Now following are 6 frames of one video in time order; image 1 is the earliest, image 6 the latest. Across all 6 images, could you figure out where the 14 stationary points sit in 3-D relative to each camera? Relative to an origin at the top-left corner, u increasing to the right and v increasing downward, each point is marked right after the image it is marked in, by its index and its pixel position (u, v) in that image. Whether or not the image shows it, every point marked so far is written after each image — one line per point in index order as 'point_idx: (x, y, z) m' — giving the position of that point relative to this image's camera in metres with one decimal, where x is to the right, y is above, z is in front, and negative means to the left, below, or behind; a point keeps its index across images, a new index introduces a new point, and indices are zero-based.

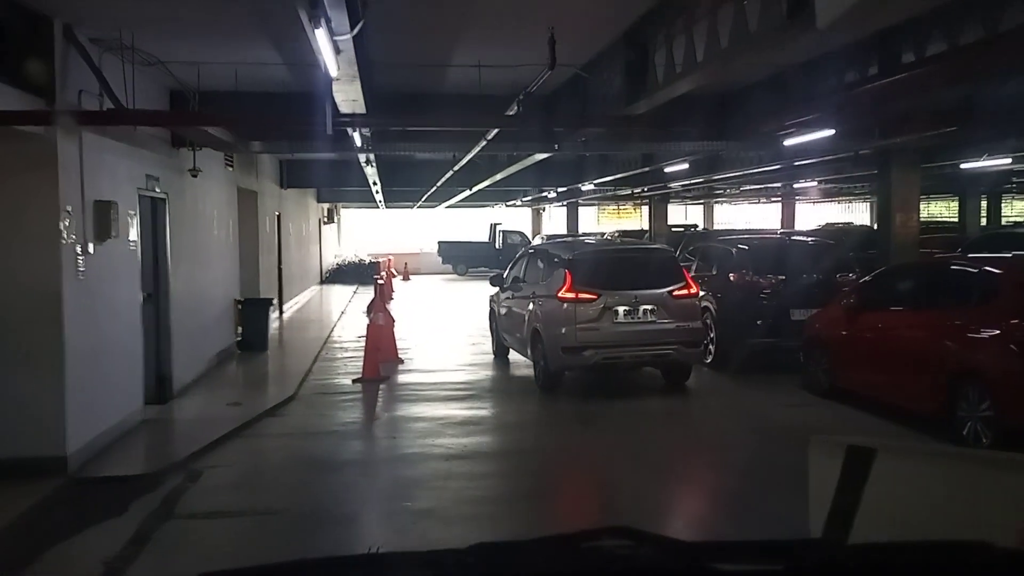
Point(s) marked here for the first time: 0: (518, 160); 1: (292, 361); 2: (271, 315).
0: (-0.1, +2.1, +15.1) m
1: (-3.3, -1.1, +13.3) m
2: (-3.9, -0.4, +14.0) m
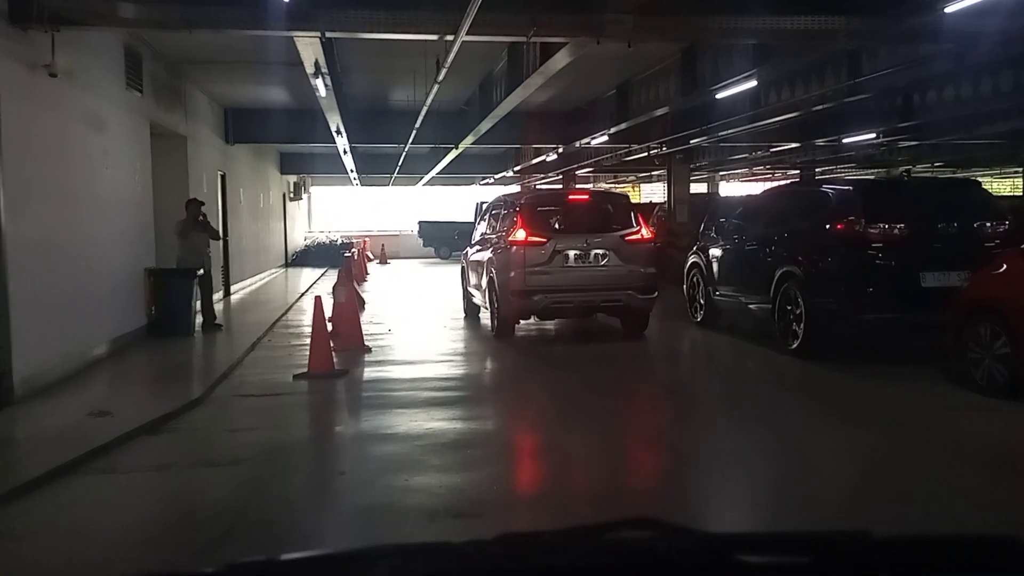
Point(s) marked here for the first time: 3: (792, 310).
0: (-0.1, +2.5, +11.8) m
1: (-3.3, -0.7, +10.0) m
2: (-3.8, 0.0, +10.7) m
3: (+2.7, -0.2, +8.6) m
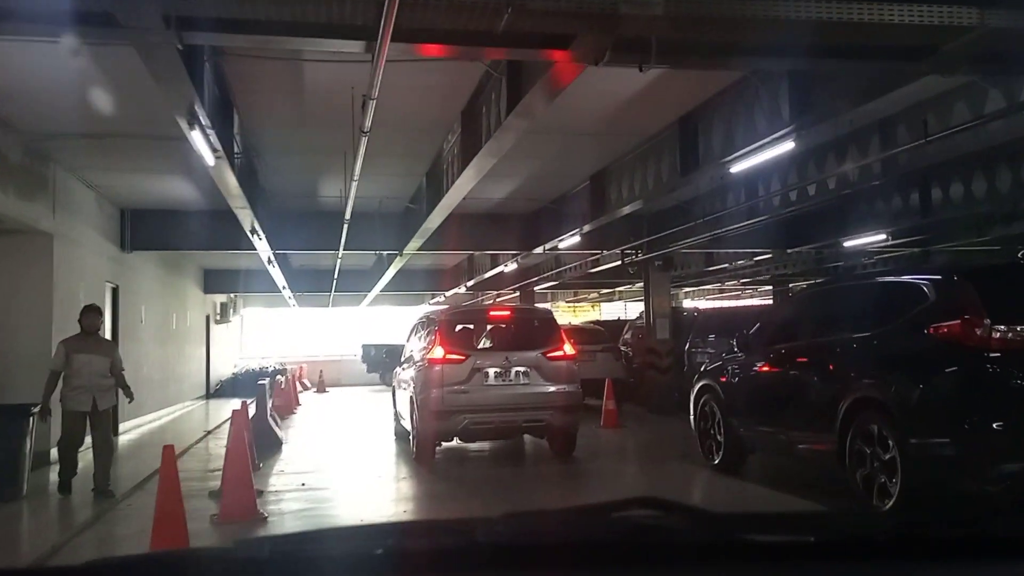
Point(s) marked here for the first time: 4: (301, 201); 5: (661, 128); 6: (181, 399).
0: (-0.6, +1.1, +9.4) m
1: (-3.6, -1.9, +7.0) m
2: (-4.2, -1.3, +7.7) m
3: (+2.5, -1.1, +6.0) m
4: (-3.2, +1.3, +13.3) m
5: (+1.5, +1.6, +9.0) m
6: (-7.3, -2.5, +19.5) m
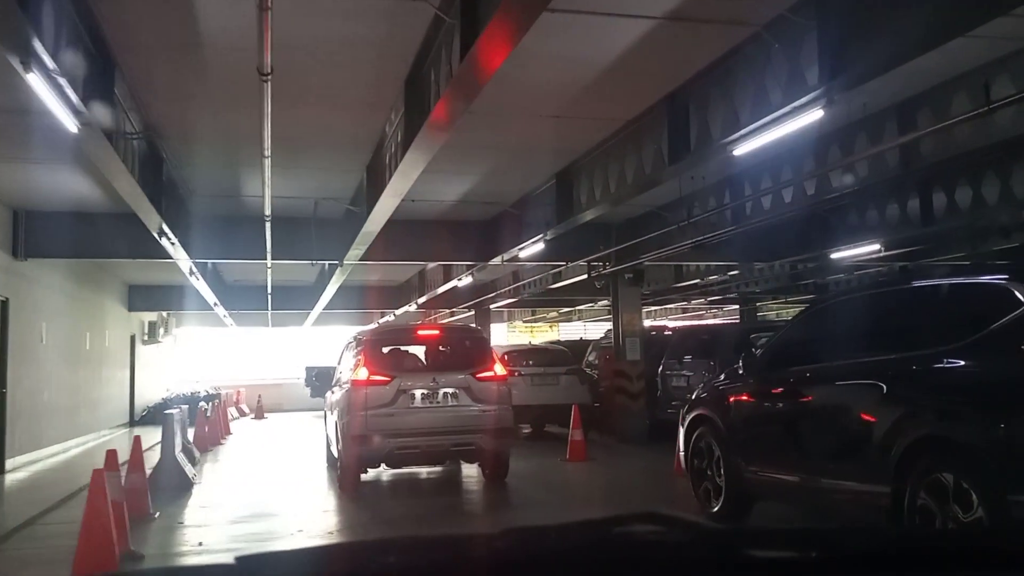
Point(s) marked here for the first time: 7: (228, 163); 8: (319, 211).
0: (-1.0, +1.0, +7.9) m
1: (-3.9, -1.9, +5.2) m
2: (-4.5, -1.3, +5.9) m
3: (+2.2, -1.2, +4.6) m
4: (-3.8, +1.1, +11.6) m
5: (+1.1, +1.5, +7.6) m
6: (-8.3, -2.8, +17.5) m
7: (-3.1, +1.4, +9.6) m
8: (-2.6, +1.1, +12.1) m
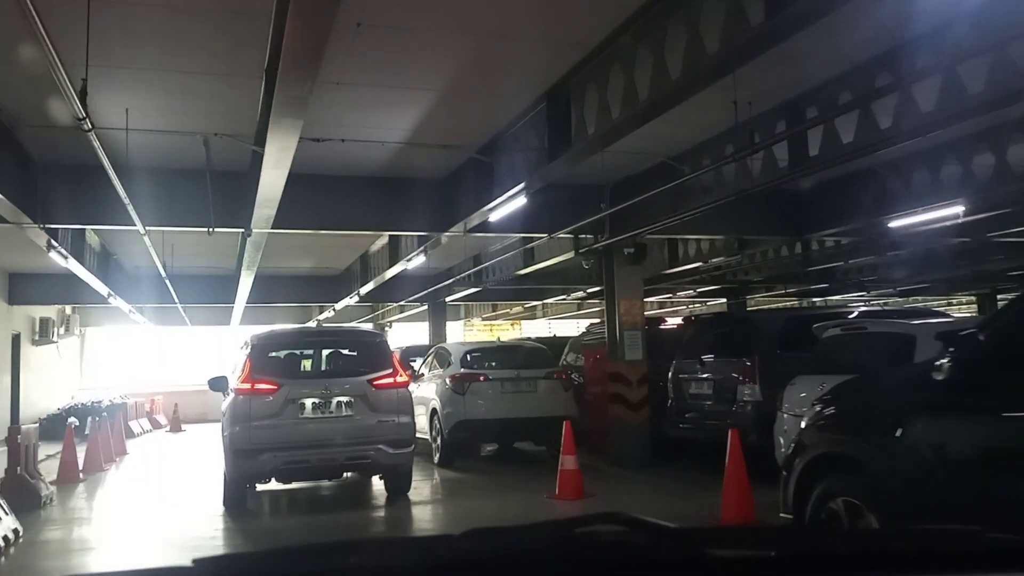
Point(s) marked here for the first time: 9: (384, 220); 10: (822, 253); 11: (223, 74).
0: (-1.1, +1.2, +4.7) m
1: (-3.9, -1.6, +1.9) m
2: (-4.5, -1.1, +2.6) m
3: (+2.3, -0.9, +1.6) m
4: (-4.1, +1.4, +8.4) m
5: (+1.0, +1.8, +4.6) m
6: (-8.9, -2.5, +14.0) m
7: (-3.3, +1.6, +6.3) m
8: (-3.0, +1.3, +8.9) m
9: (-1.4, +0.8, +10.1) m
10: (+5.1, +0.6, +14.4) m
11: (-2.1, +1.6, +6.6) m
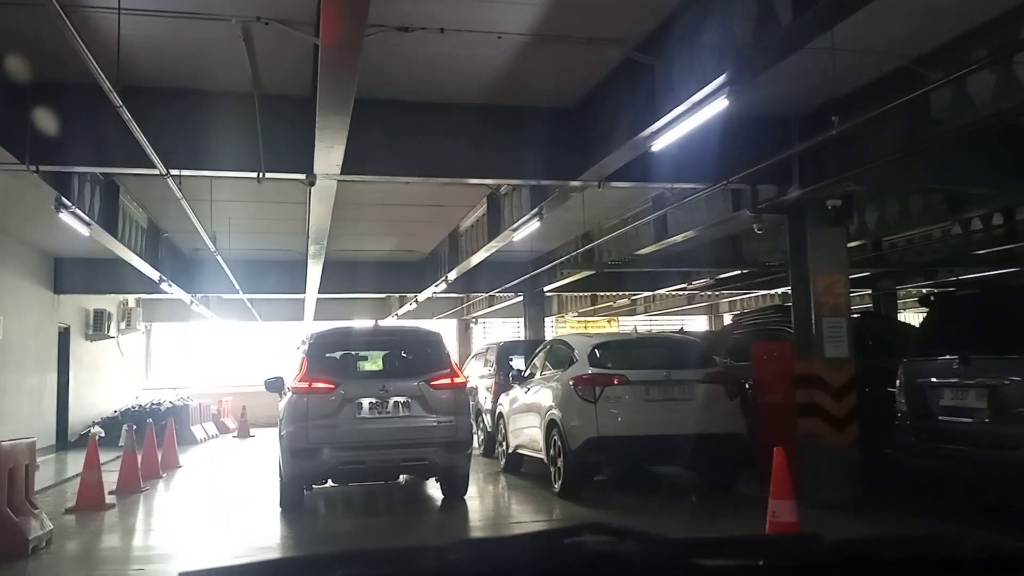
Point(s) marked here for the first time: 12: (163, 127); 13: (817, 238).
0: (-0.3, +1.5, +2.1) m
1: (-3.3, -1.4, -0.5) m
2: (-3.9, -0.8, +0.3) m
3: (+2.8, -0.6, -1.3) m
4: (-3.0, +1.6, +6.0) m
5: (+1.8, +2.1, +1.7) m
6: (-7.2, -2.3, +11.9) m
7: (-2.3, +1.9, +3.9) m
8: (-1.8, +1.6, +6.4) m
9: (-0.2, +1.0, +7.4) m
10: (+6.7, +0.8, +11.1) m
11: (-1.1, +1.9, +4.0) m
12: (-2.7, +1.3, +7.2) m
13: (+2.7, +0.4, +7.8) m
